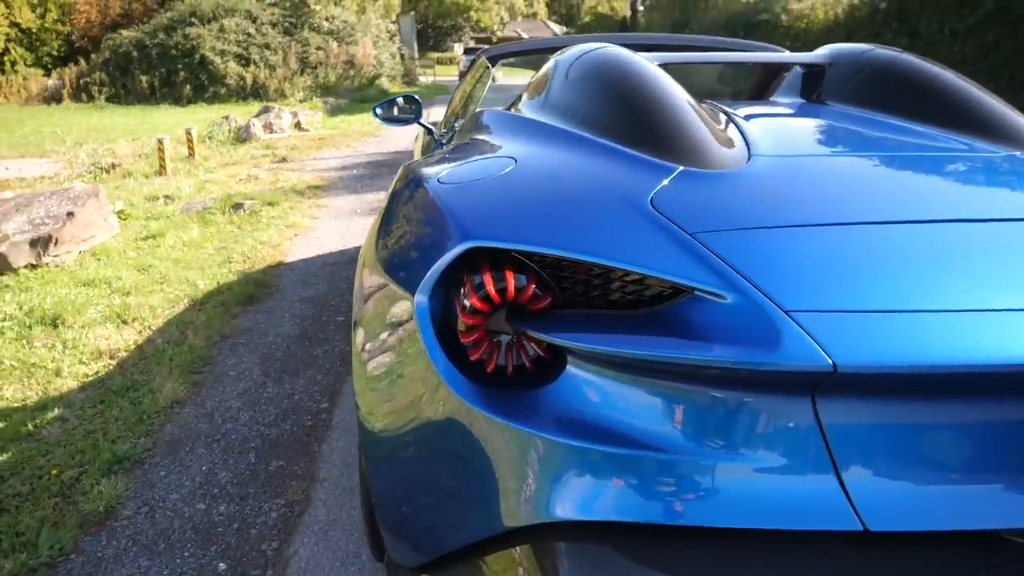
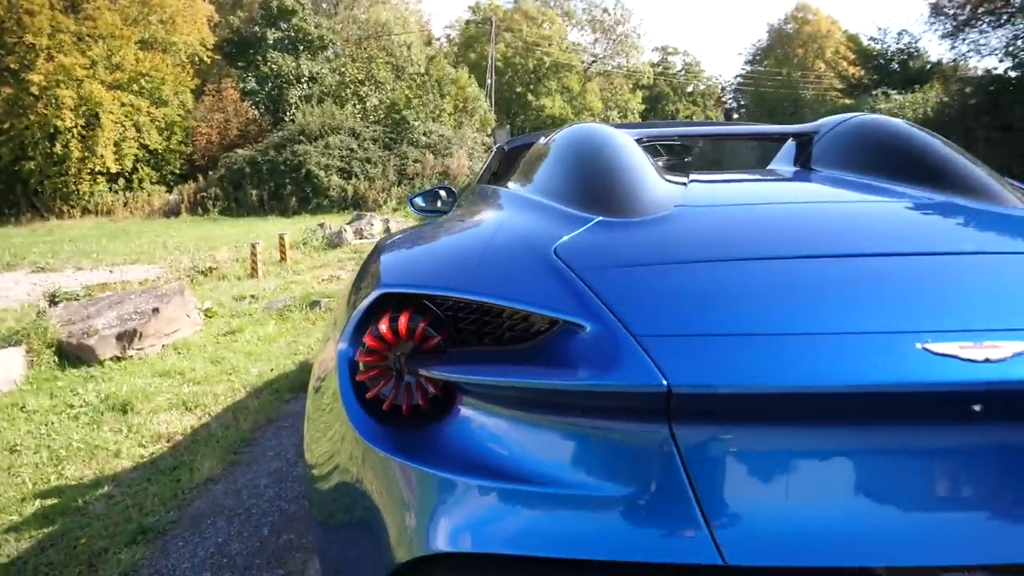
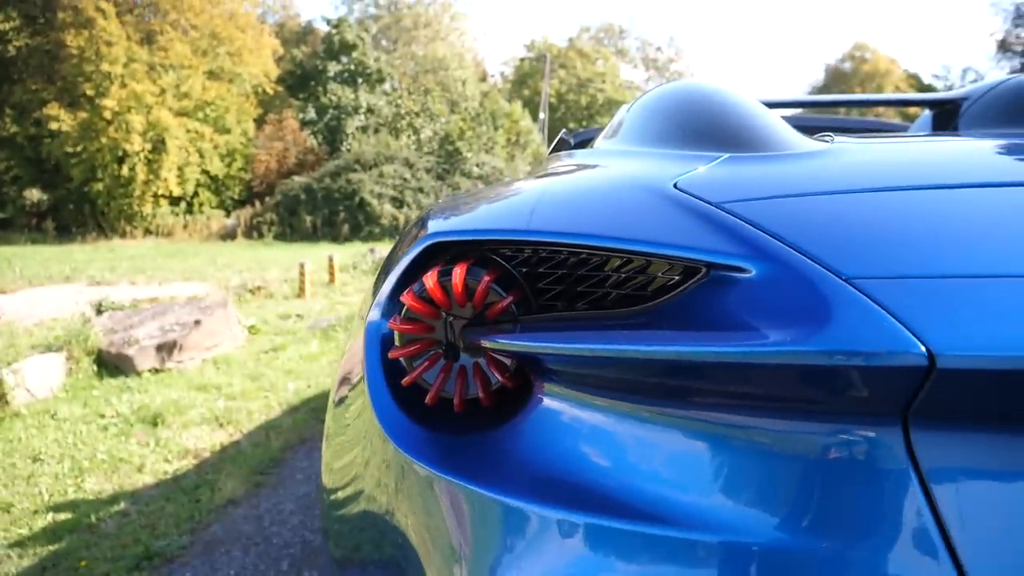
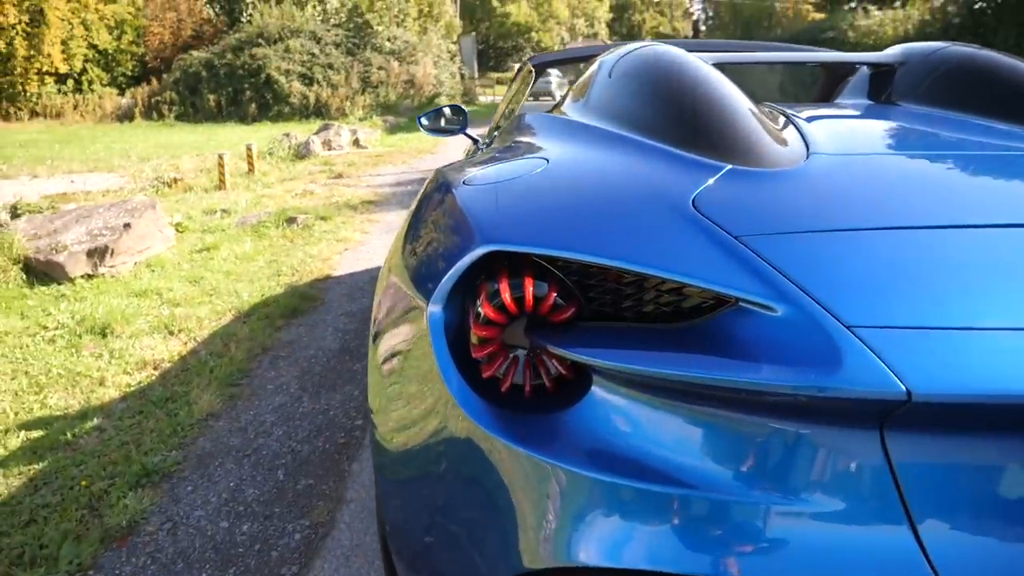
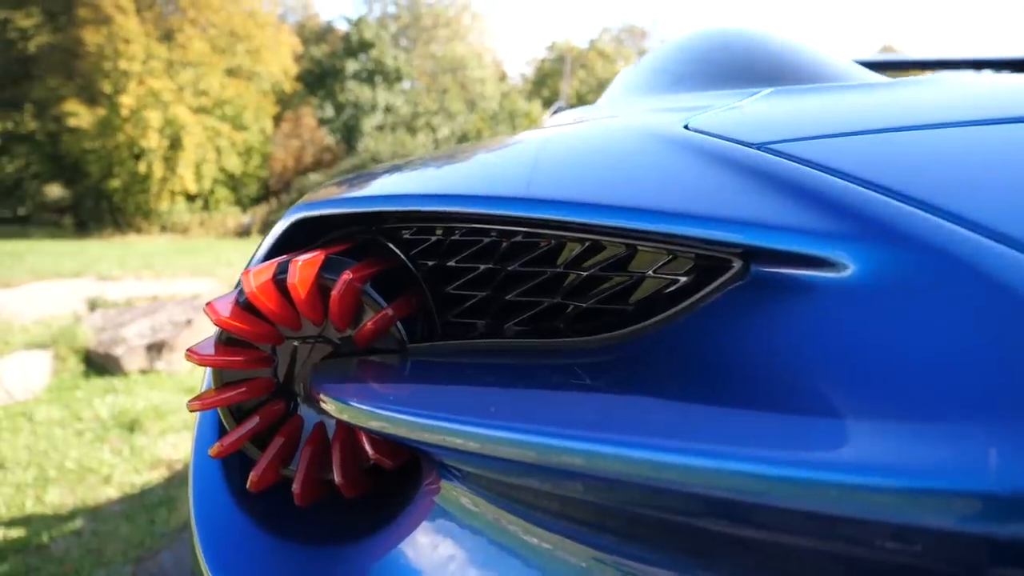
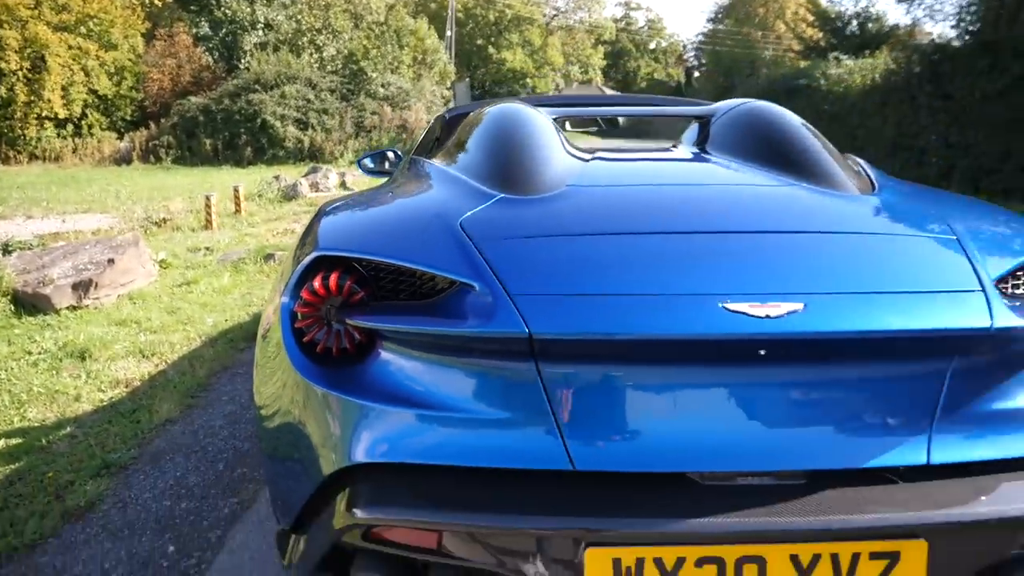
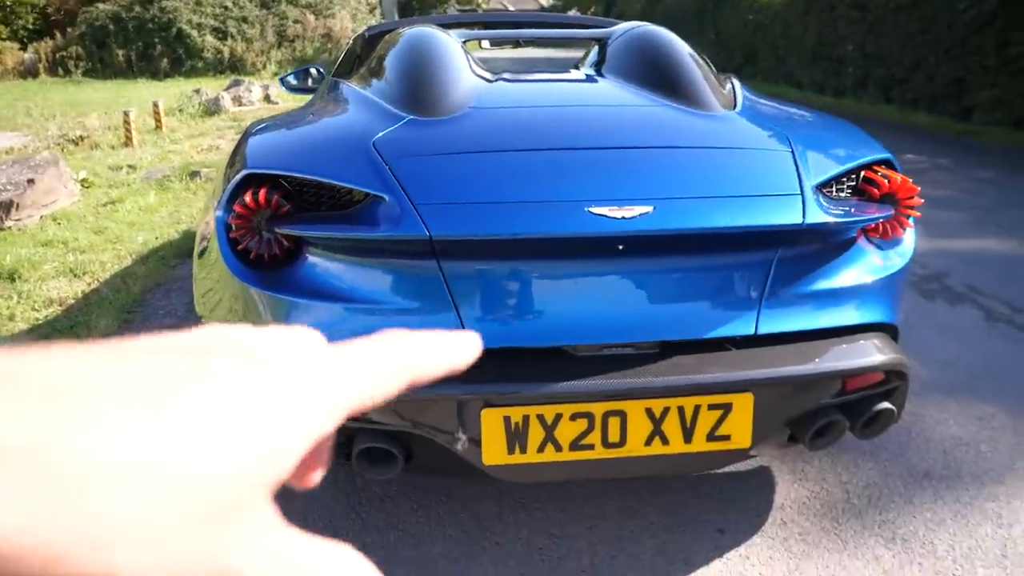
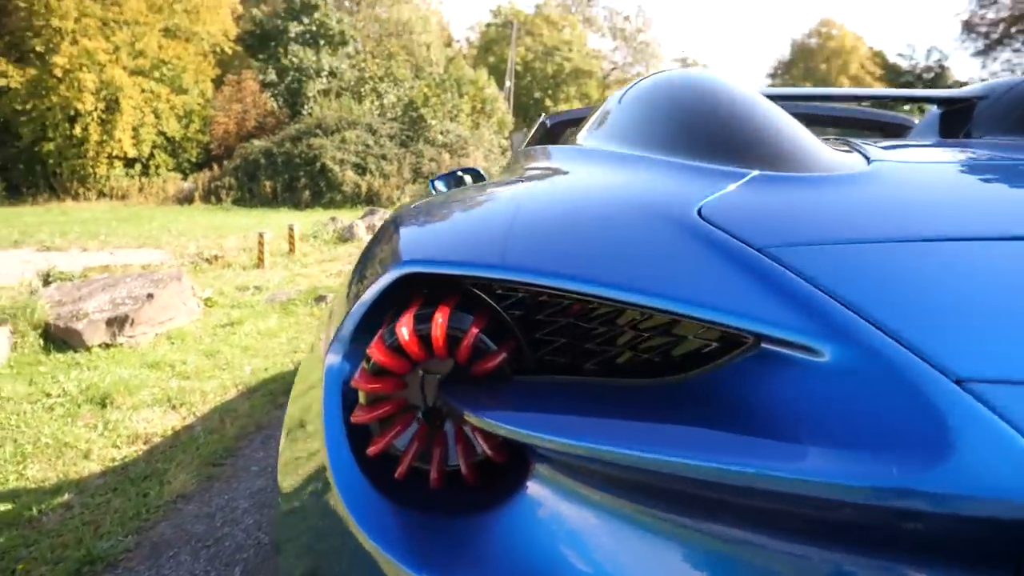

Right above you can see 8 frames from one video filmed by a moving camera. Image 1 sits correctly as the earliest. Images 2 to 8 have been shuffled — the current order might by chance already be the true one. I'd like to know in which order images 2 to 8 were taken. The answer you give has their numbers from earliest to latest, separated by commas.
4, 8, 5, 3, 2, 6, 7
